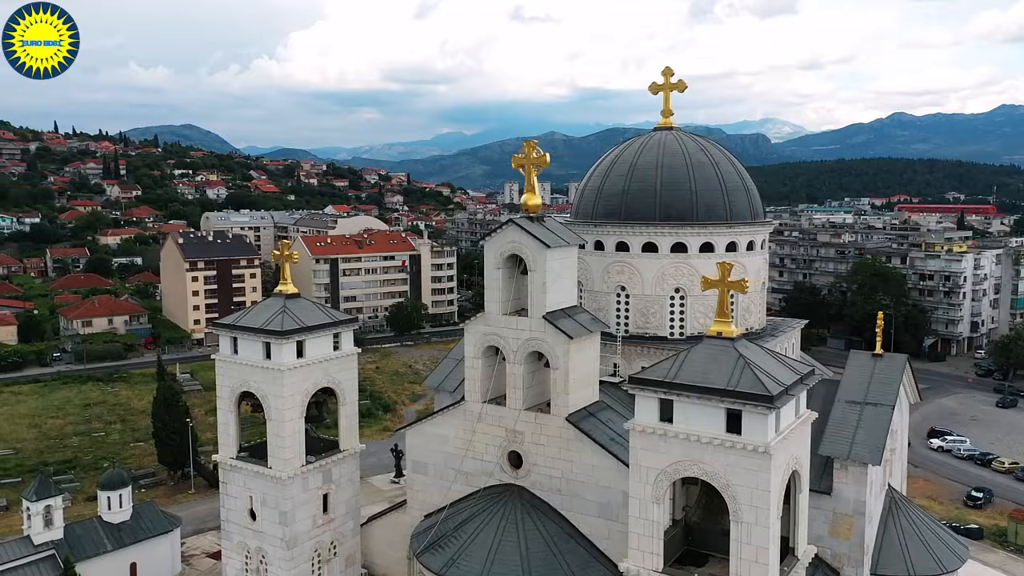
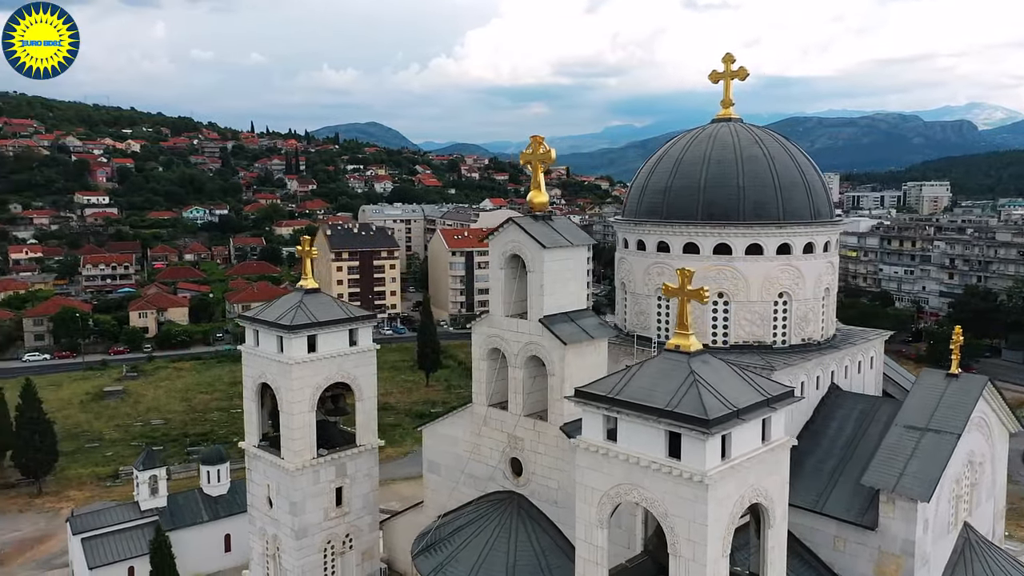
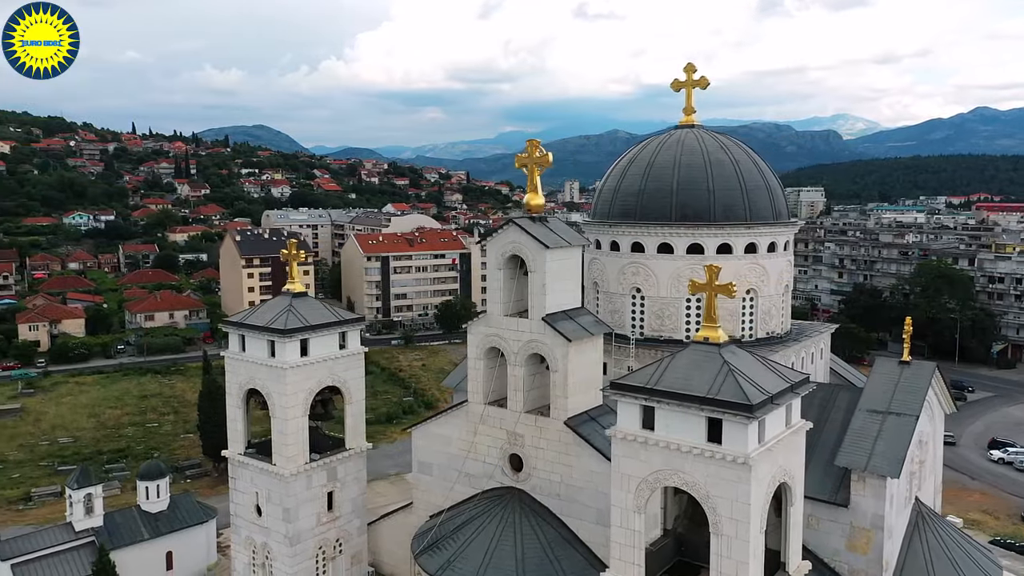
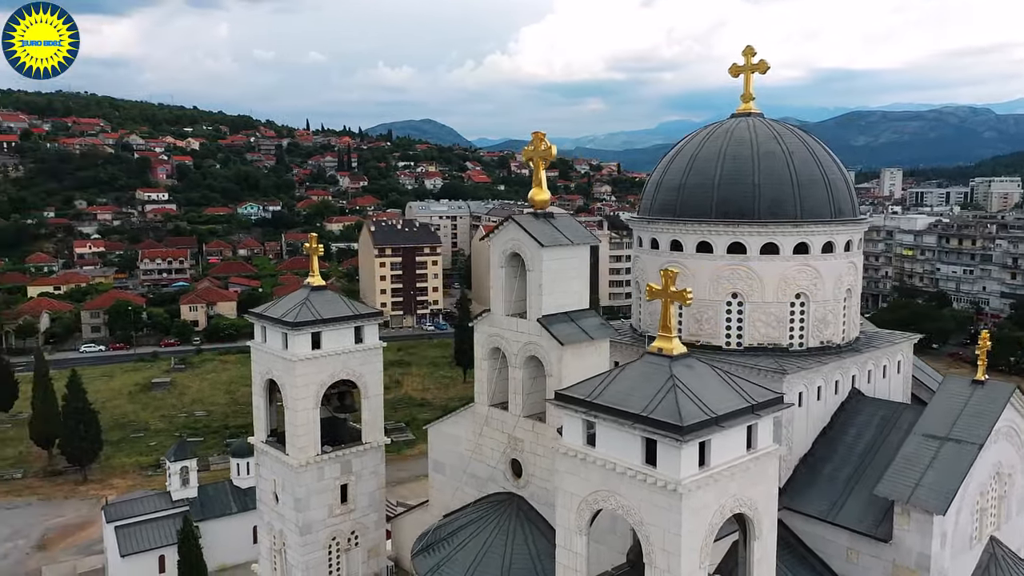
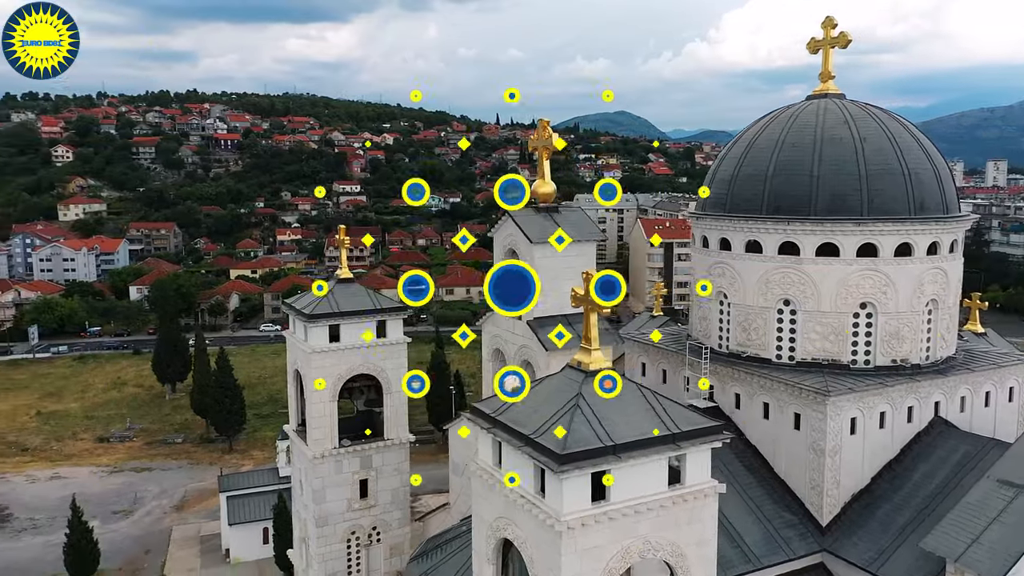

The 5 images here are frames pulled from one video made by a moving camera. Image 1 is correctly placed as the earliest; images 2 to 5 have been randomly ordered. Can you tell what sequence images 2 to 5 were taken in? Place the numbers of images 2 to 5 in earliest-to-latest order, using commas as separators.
3, 2, 4, 5
